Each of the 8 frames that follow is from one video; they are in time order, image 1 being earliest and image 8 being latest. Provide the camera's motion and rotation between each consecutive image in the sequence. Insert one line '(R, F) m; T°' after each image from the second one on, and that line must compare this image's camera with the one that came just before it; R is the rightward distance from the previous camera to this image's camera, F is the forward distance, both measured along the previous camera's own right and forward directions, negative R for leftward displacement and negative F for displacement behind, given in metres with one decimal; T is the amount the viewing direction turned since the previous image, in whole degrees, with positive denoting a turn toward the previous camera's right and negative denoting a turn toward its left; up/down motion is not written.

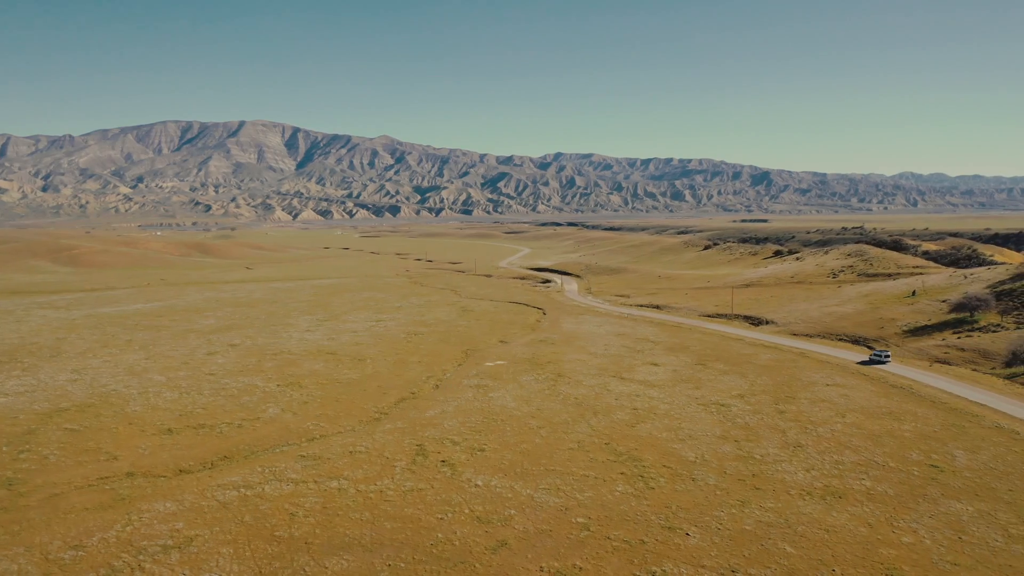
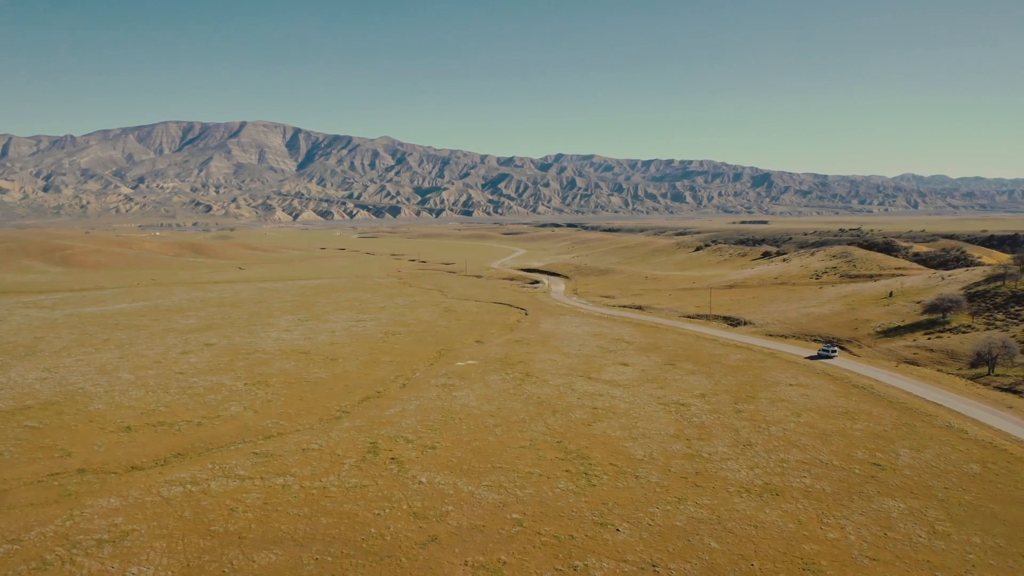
(+2.9, -0.4) m; 0°
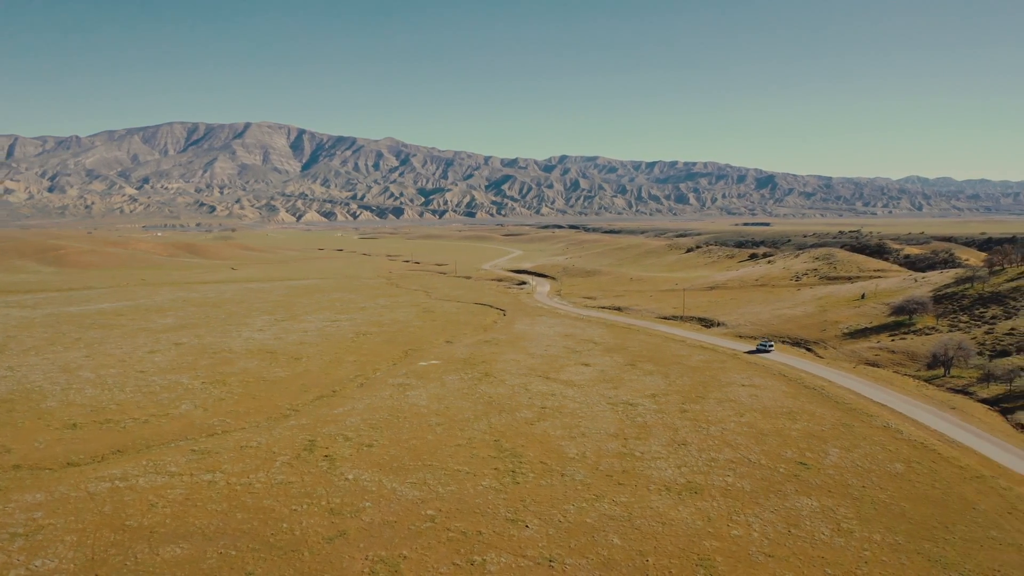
(+4.0, -0.5) m; 0°
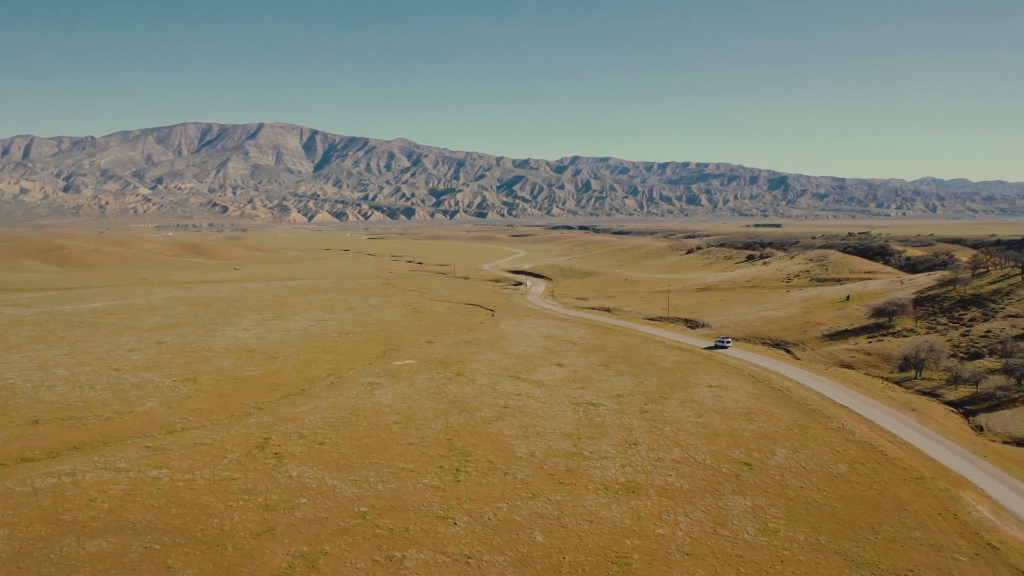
(+3.6, -0.4) m; -1°
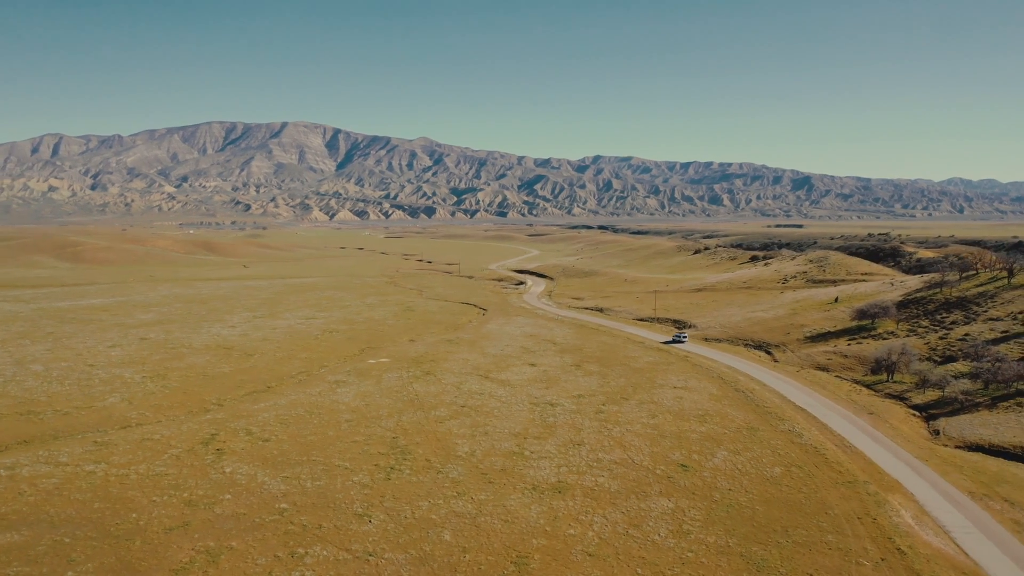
(+4.6, -0.2) m; -1°
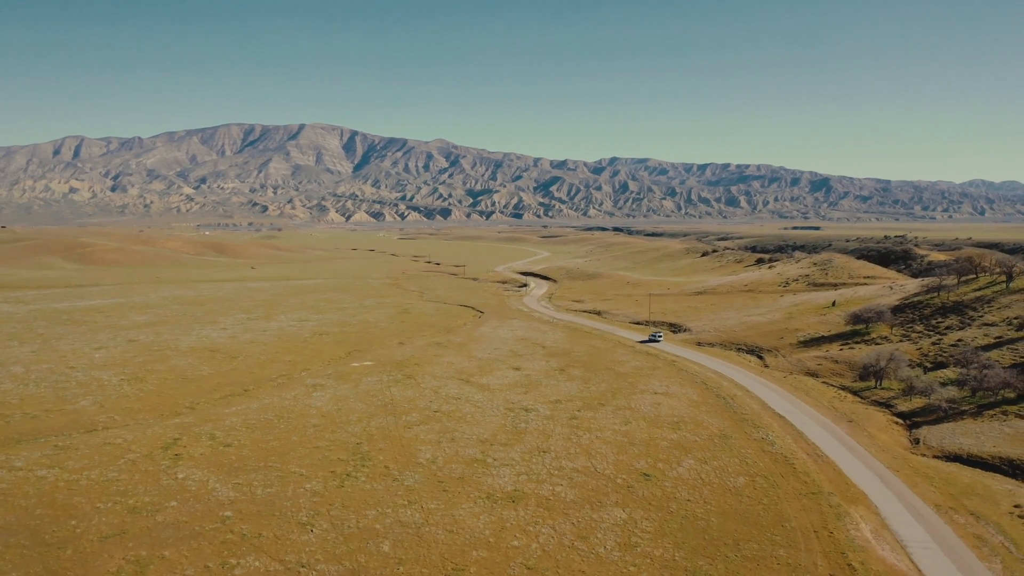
(+3.1, +0.6) m; -1°
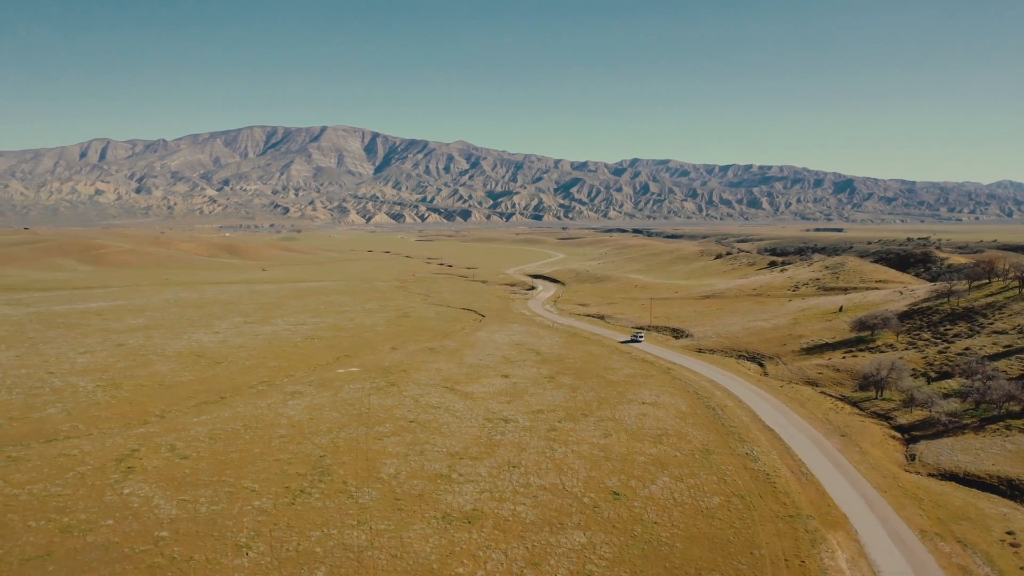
(+2.9, +1.7) m; -2°
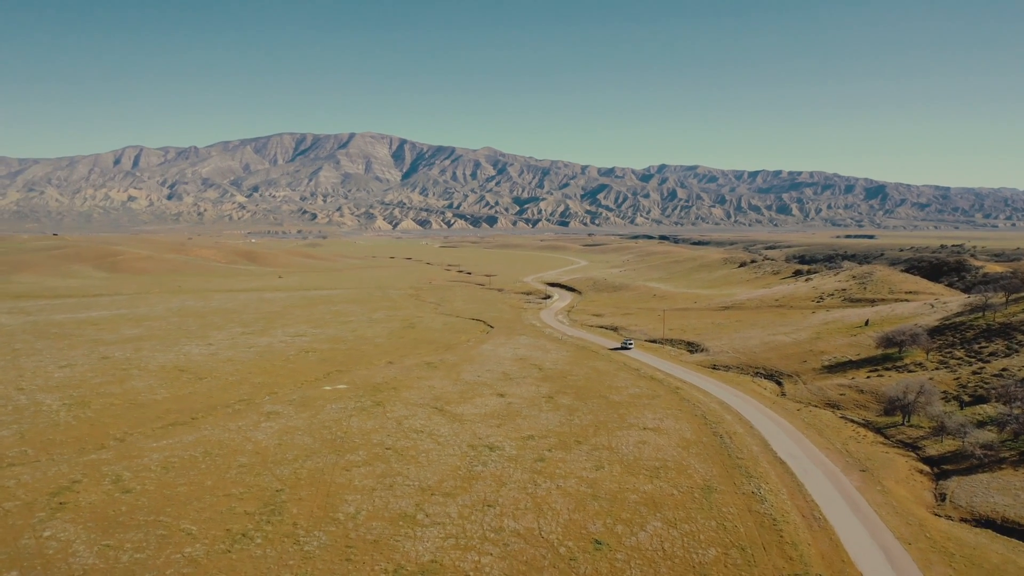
(+2.4, +3.6) m; -2°
